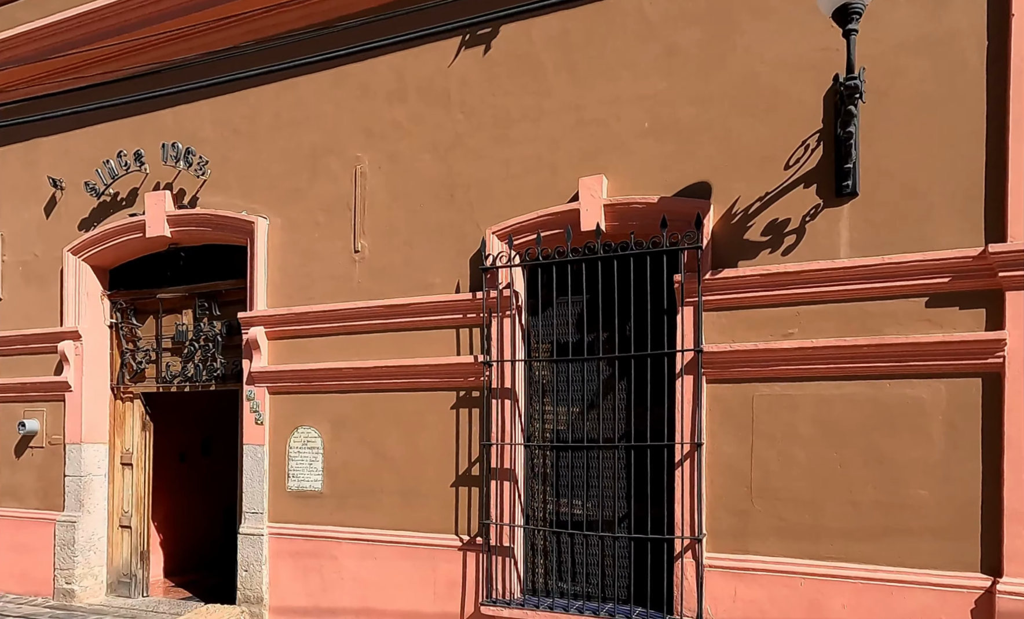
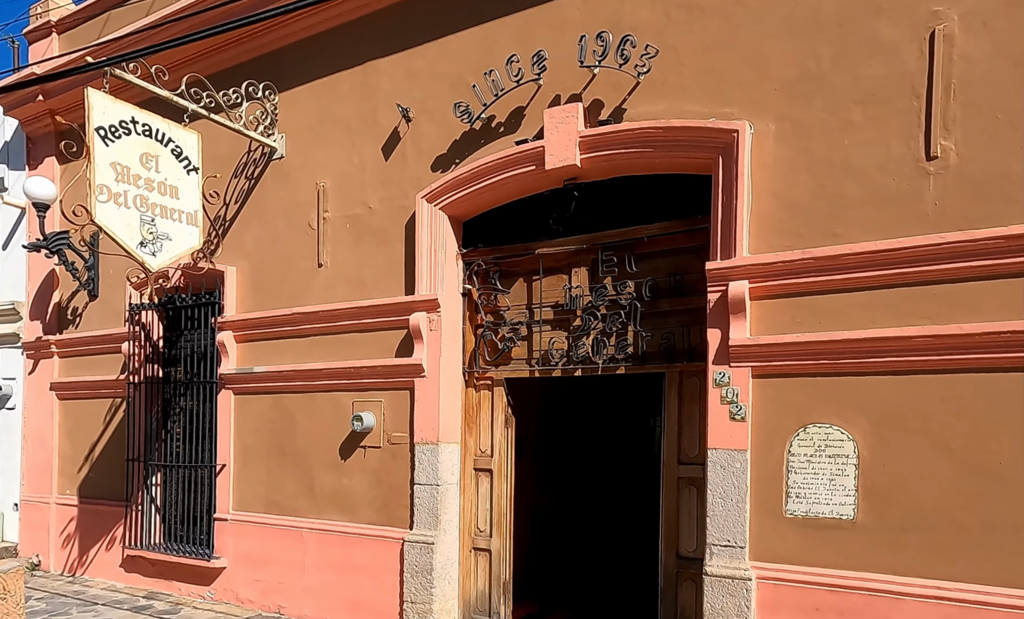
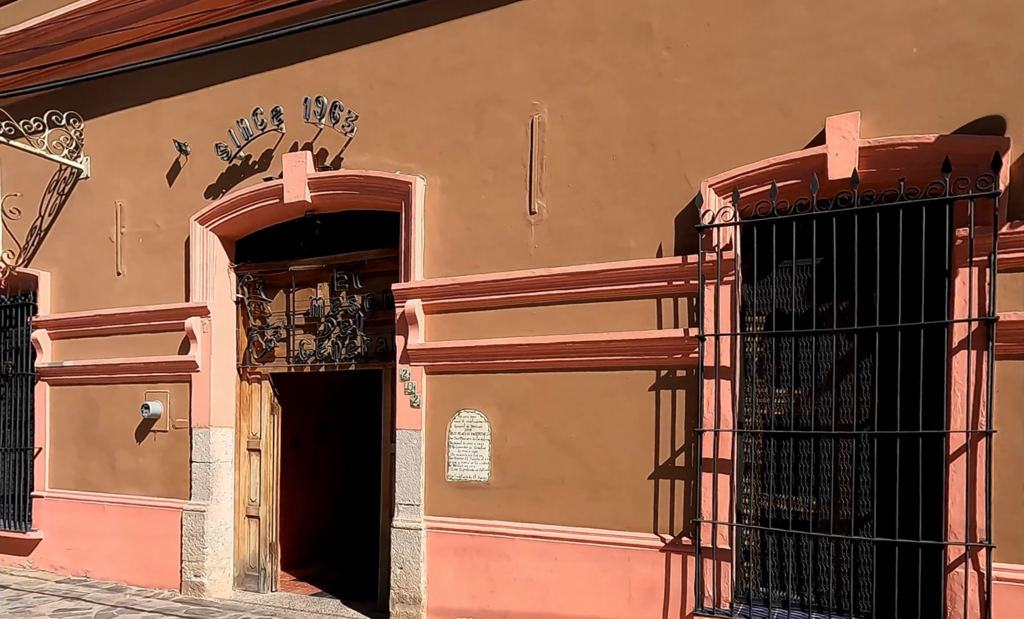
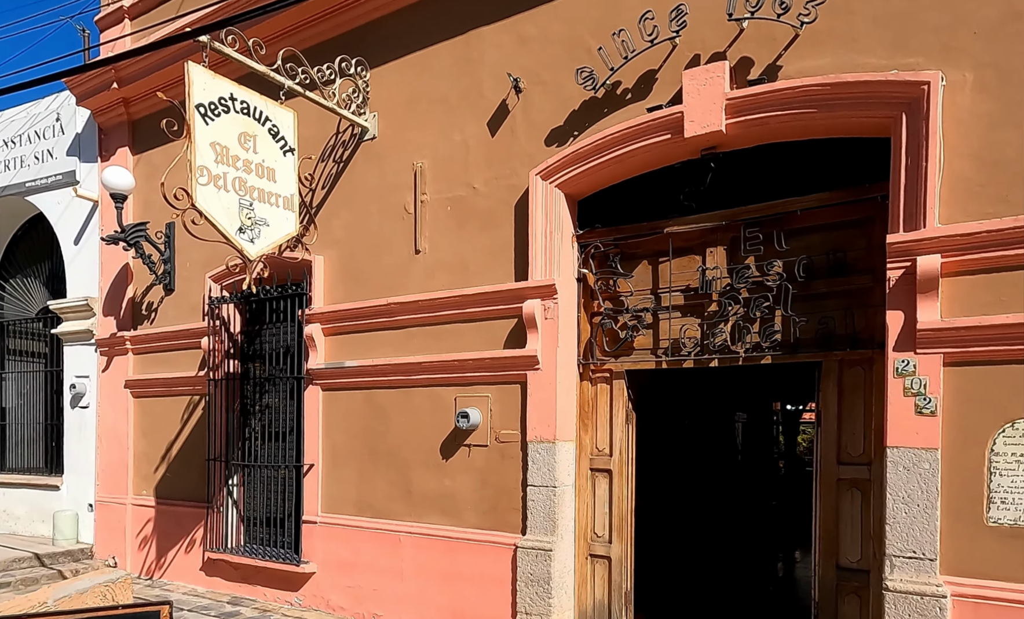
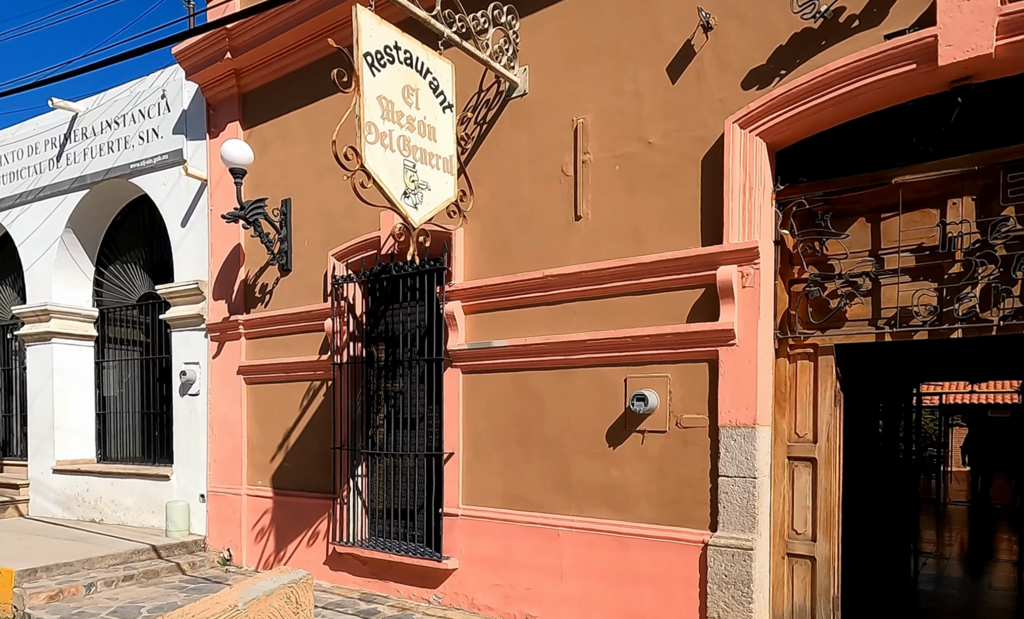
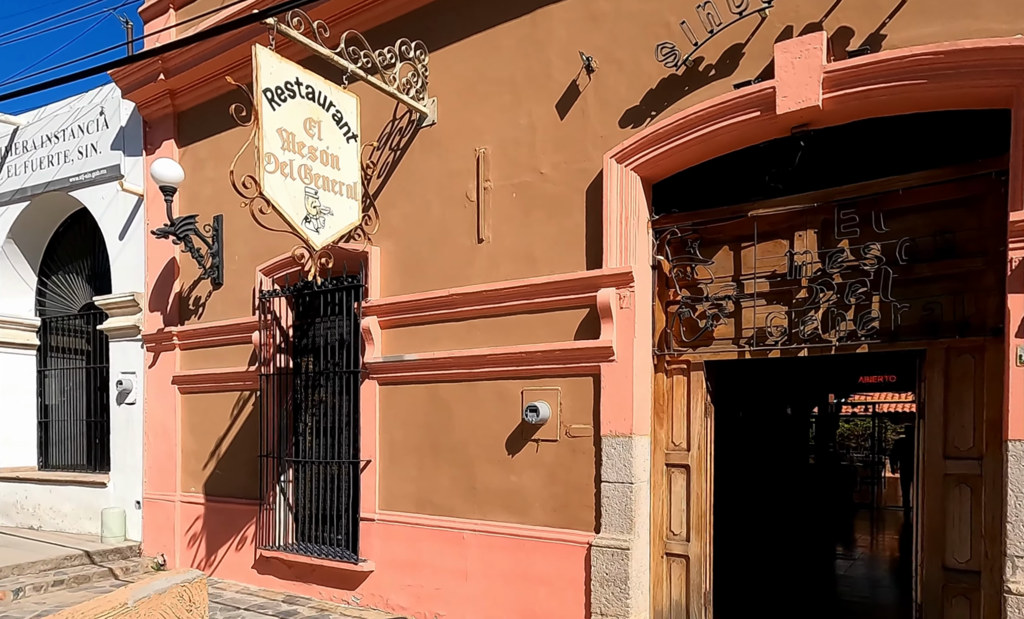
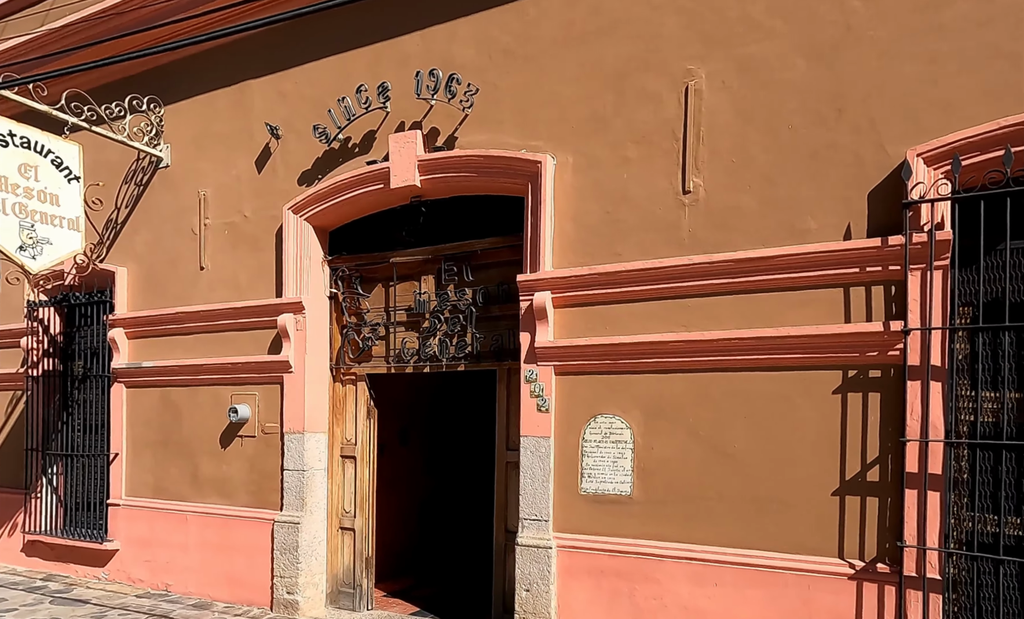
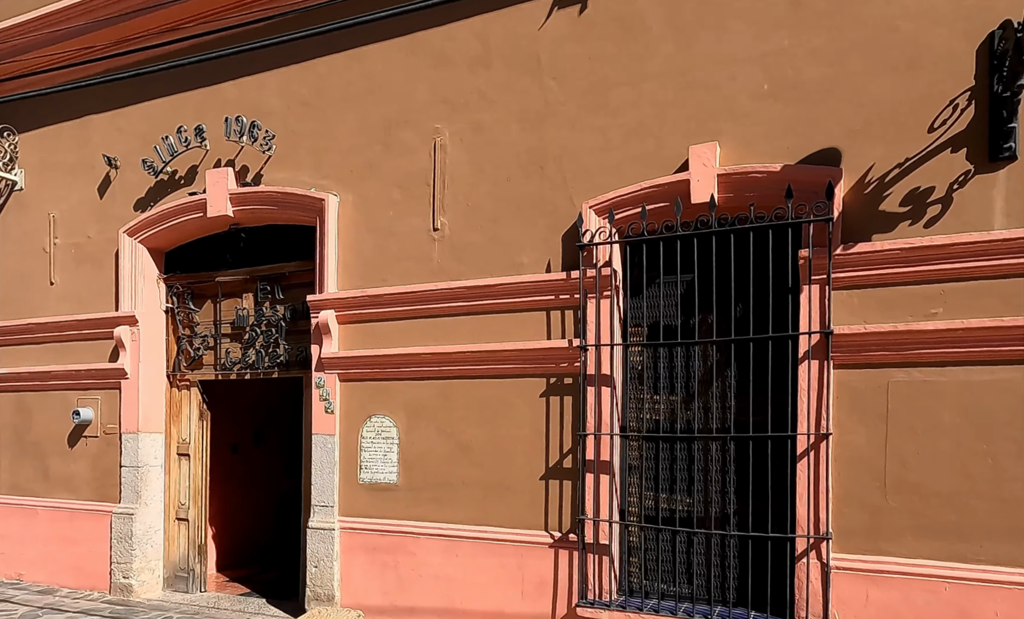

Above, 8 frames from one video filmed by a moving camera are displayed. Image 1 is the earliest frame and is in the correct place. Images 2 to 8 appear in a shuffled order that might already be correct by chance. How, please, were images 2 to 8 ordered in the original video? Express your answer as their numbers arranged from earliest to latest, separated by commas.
8, 3, 7, 2, 4, 6, 5
